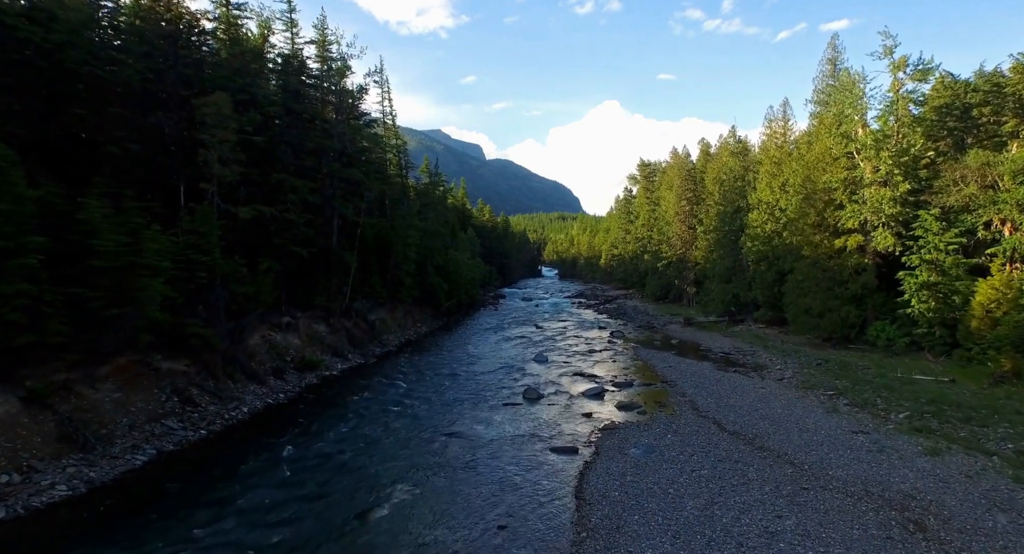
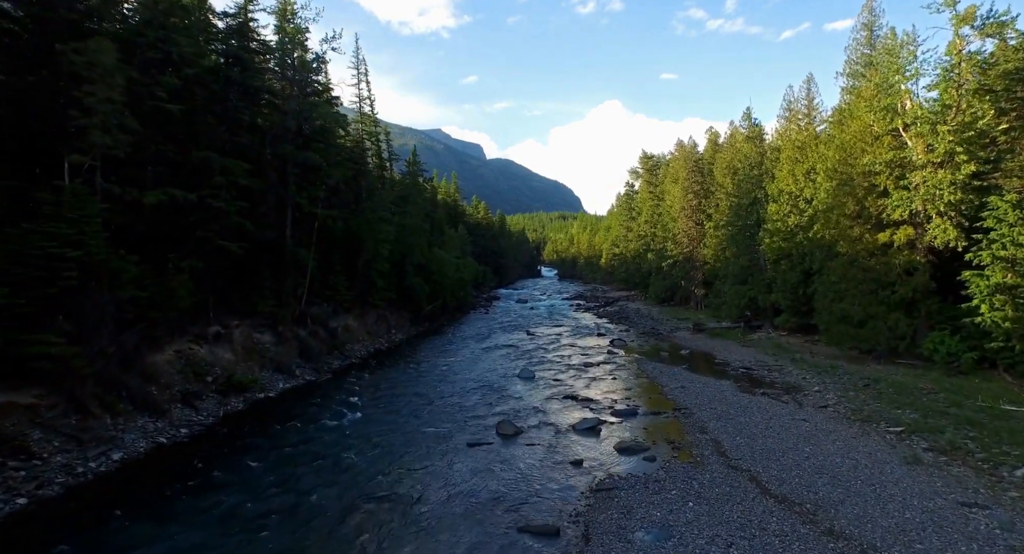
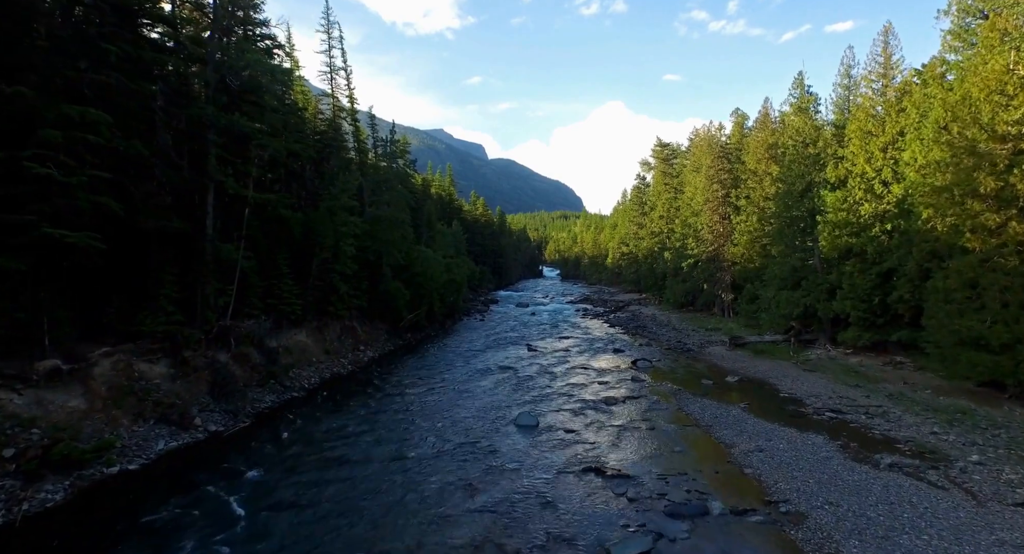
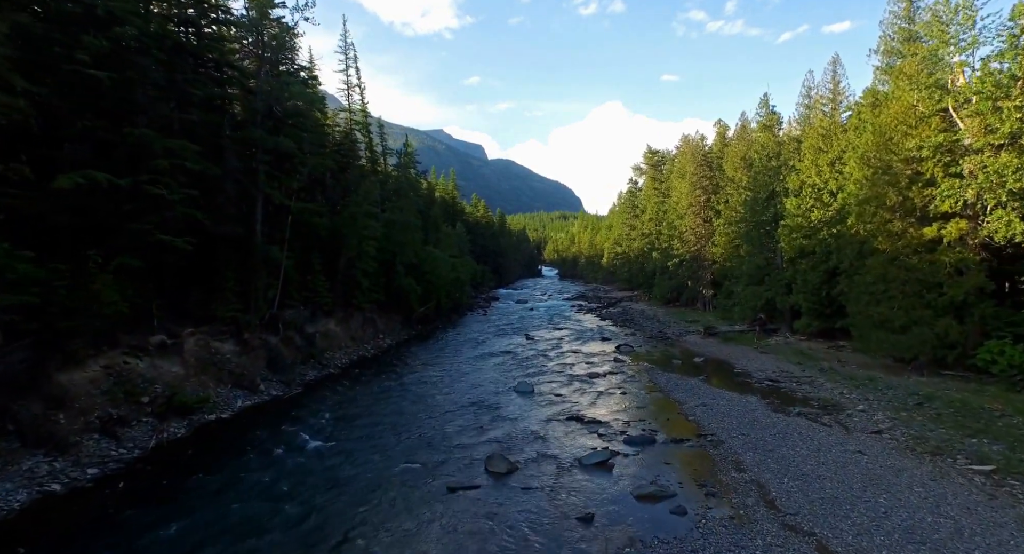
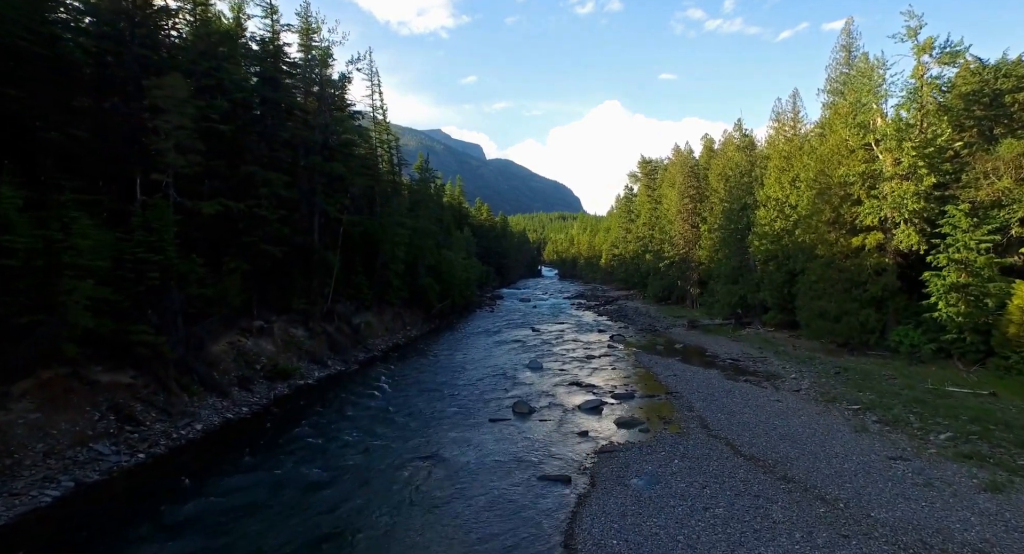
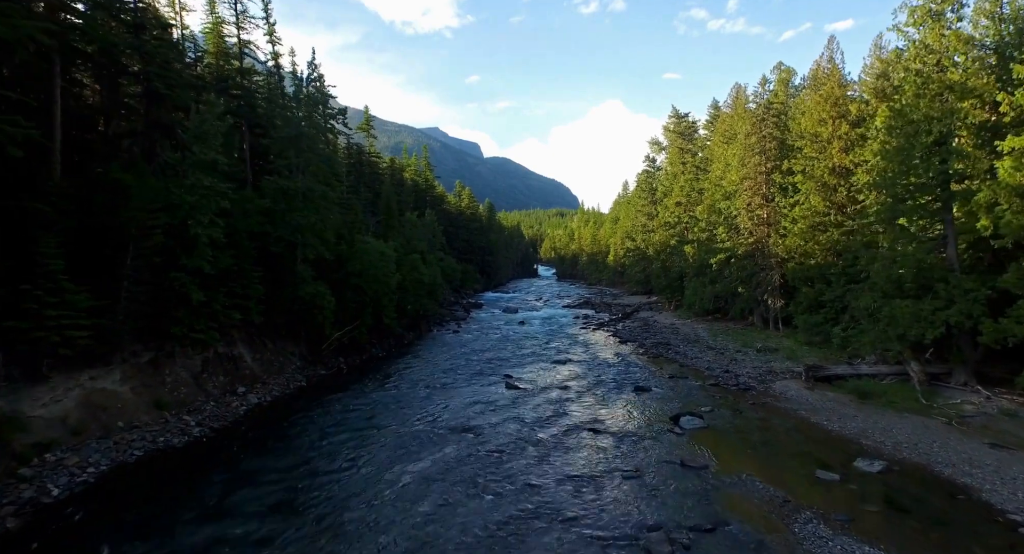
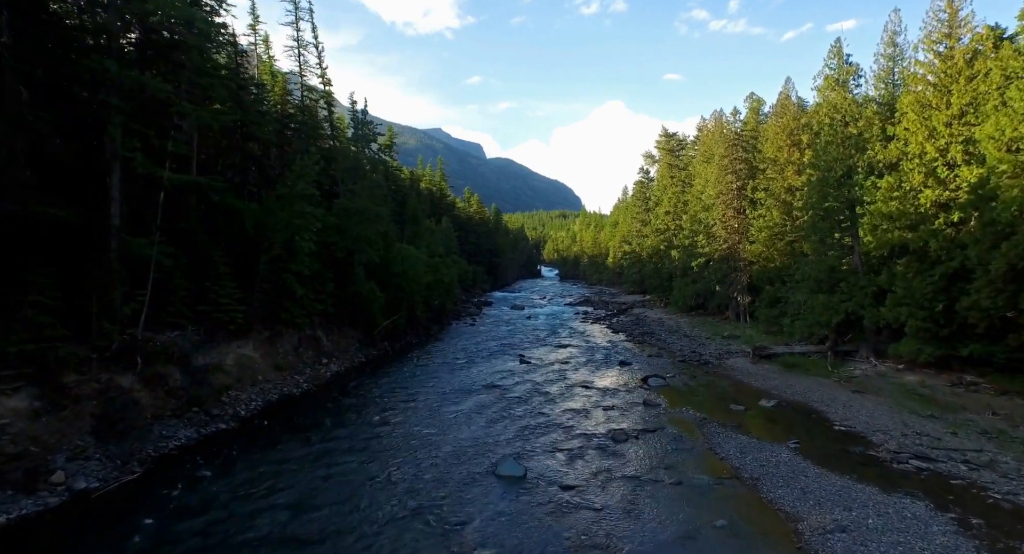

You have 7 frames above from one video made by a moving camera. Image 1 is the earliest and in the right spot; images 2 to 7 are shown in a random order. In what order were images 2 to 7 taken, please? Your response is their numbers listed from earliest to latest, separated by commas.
5, 2, 4, 3, 7, 6
